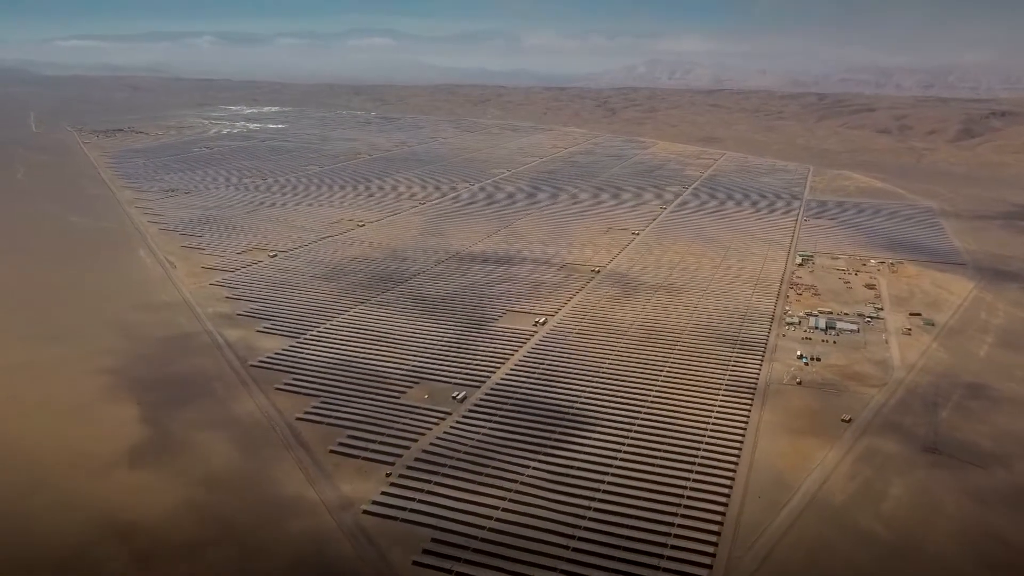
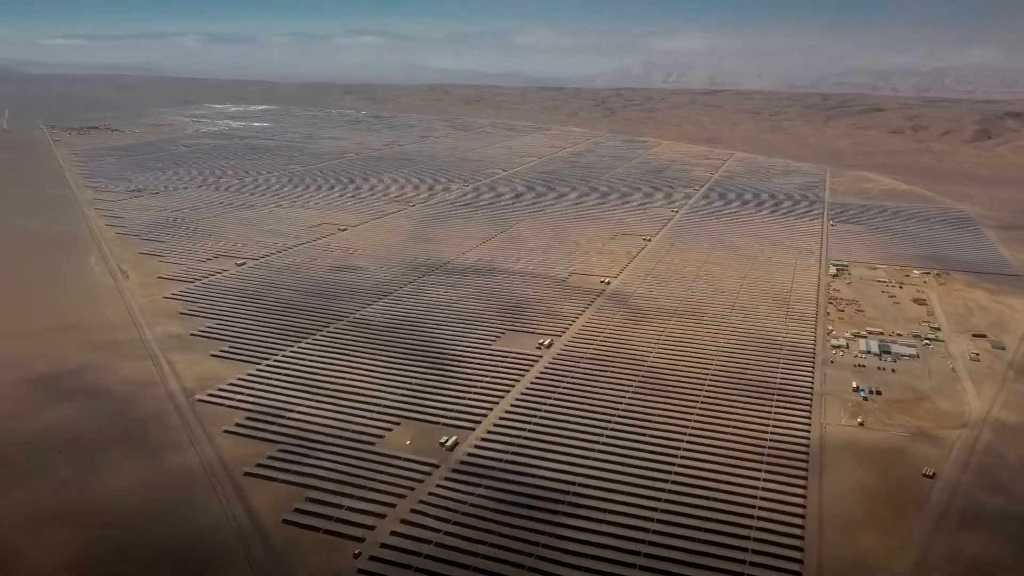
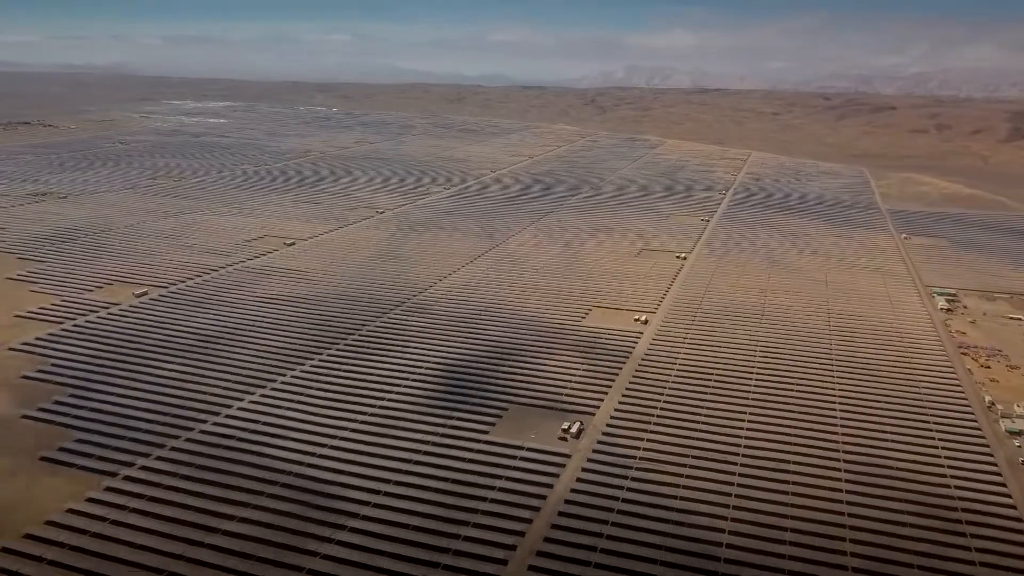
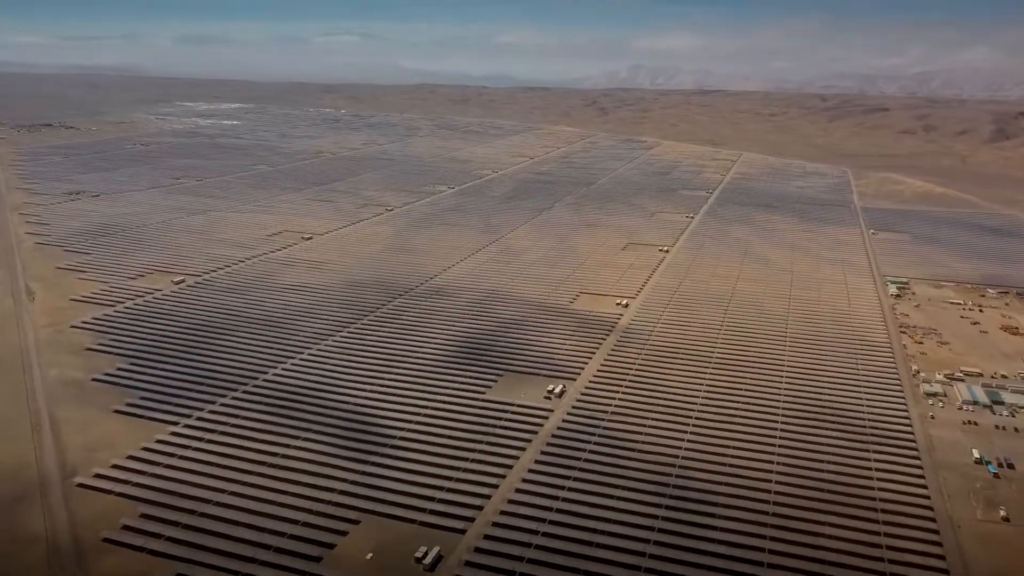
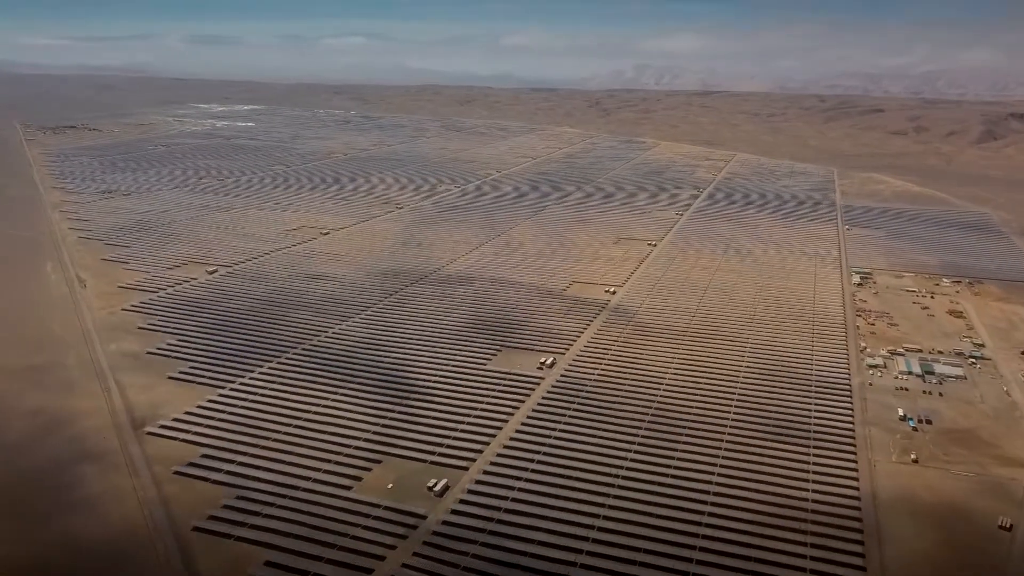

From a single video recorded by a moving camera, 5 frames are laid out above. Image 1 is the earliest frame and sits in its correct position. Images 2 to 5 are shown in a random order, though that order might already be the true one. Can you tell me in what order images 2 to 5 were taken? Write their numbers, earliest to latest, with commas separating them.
2, 5, 4, 3
